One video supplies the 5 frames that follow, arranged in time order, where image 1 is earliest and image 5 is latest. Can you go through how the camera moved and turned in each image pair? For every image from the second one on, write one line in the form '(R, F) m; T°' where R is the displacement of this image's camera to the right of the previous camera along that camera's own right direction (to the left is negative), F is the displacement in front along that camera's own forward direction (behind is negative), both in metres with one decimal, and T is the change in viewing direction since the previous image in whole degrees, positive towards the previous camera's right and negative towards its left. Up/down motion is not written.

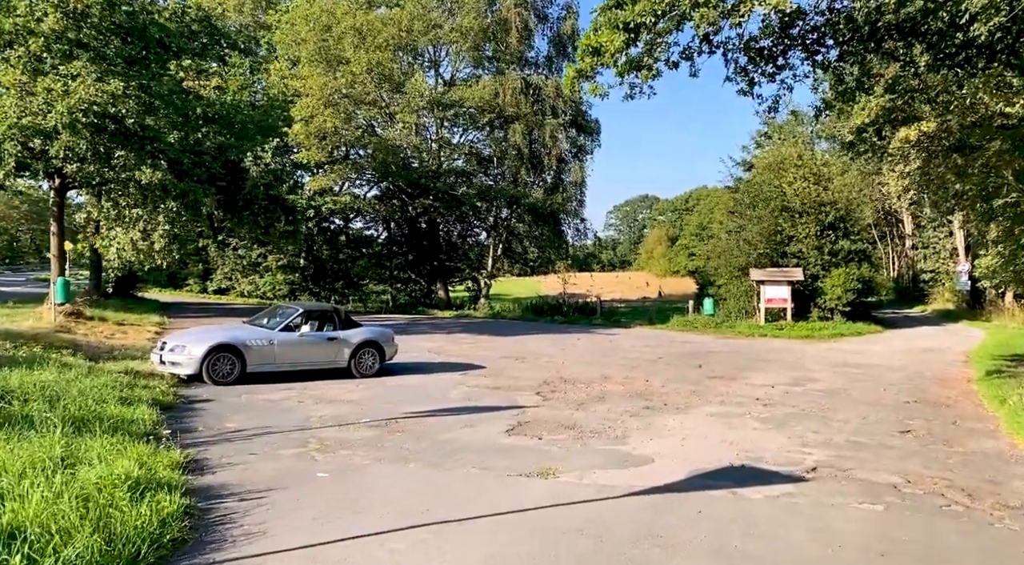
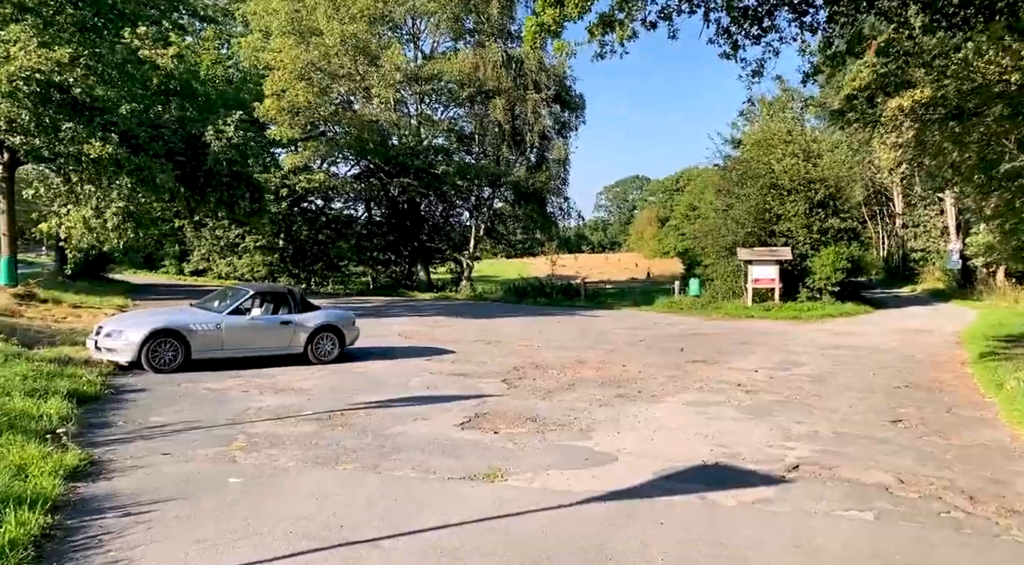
(+0.4, +0.9) m; +1°
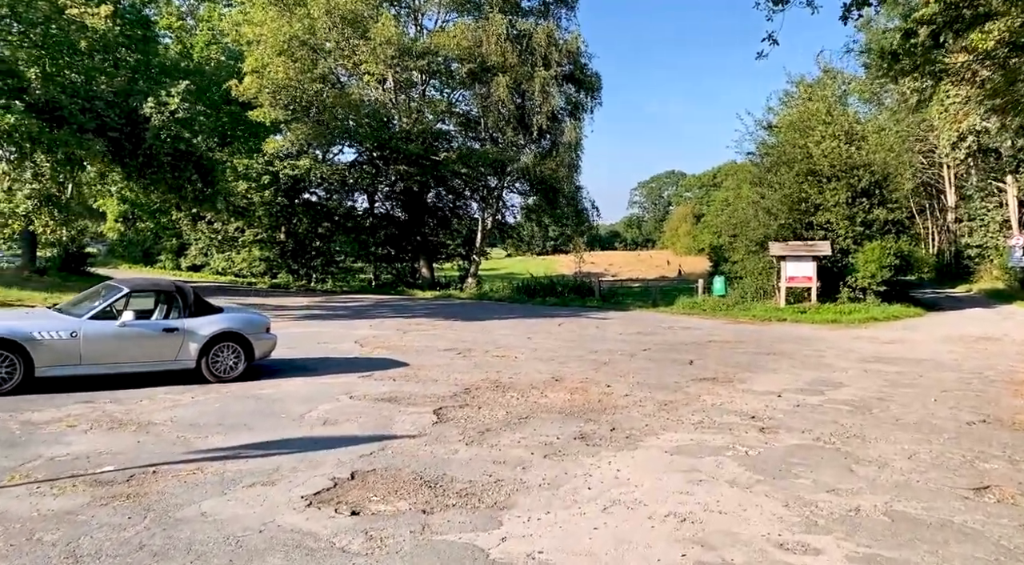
(+1.1, +3.0) m; -3°
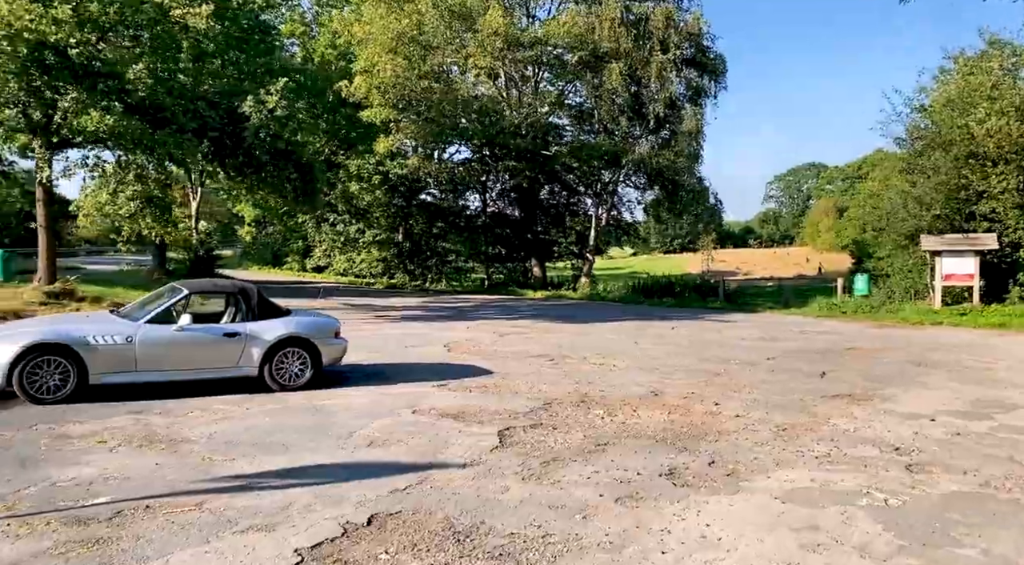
(+0.5, +1.4) m; -9°
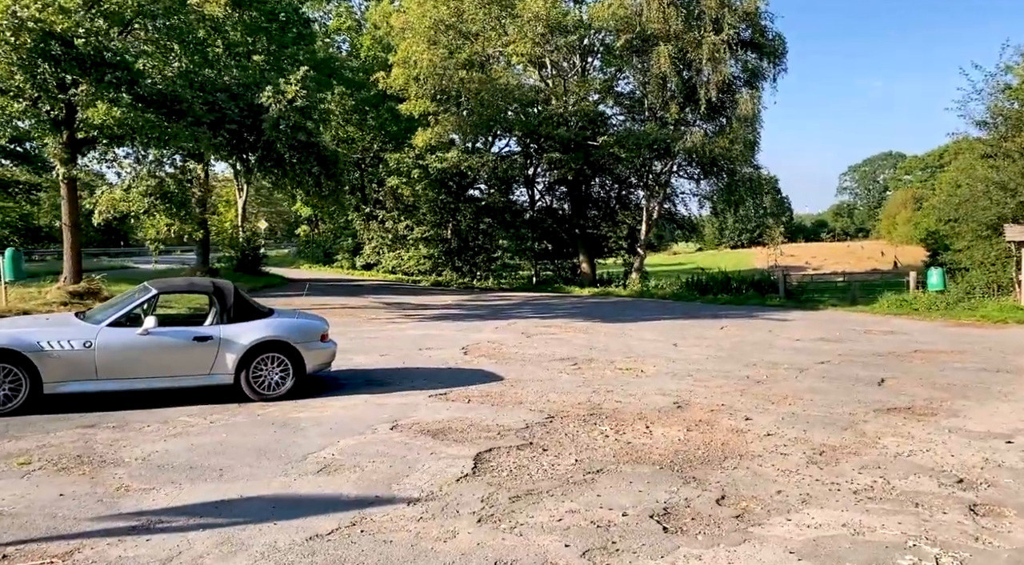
(+0.7, +1.2) m; -5°
